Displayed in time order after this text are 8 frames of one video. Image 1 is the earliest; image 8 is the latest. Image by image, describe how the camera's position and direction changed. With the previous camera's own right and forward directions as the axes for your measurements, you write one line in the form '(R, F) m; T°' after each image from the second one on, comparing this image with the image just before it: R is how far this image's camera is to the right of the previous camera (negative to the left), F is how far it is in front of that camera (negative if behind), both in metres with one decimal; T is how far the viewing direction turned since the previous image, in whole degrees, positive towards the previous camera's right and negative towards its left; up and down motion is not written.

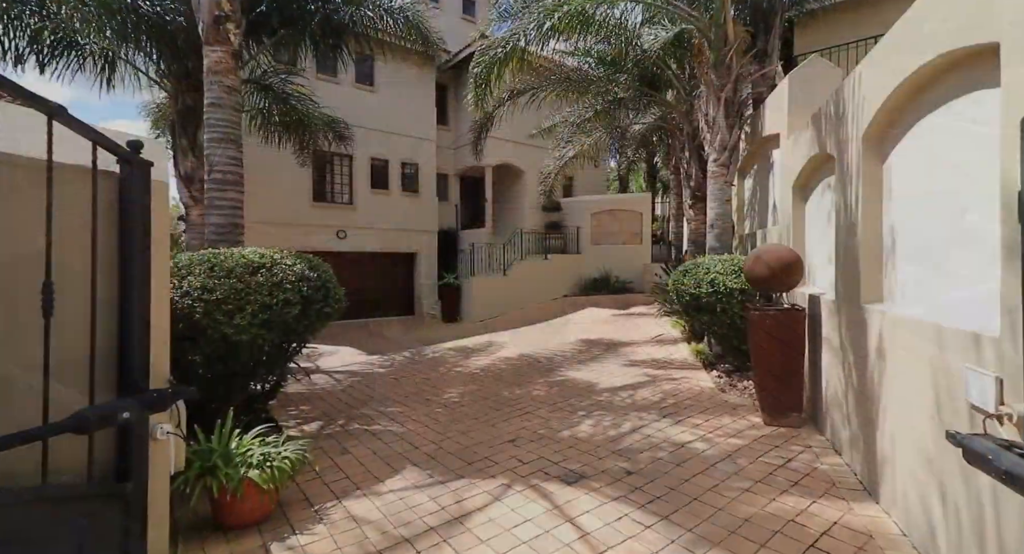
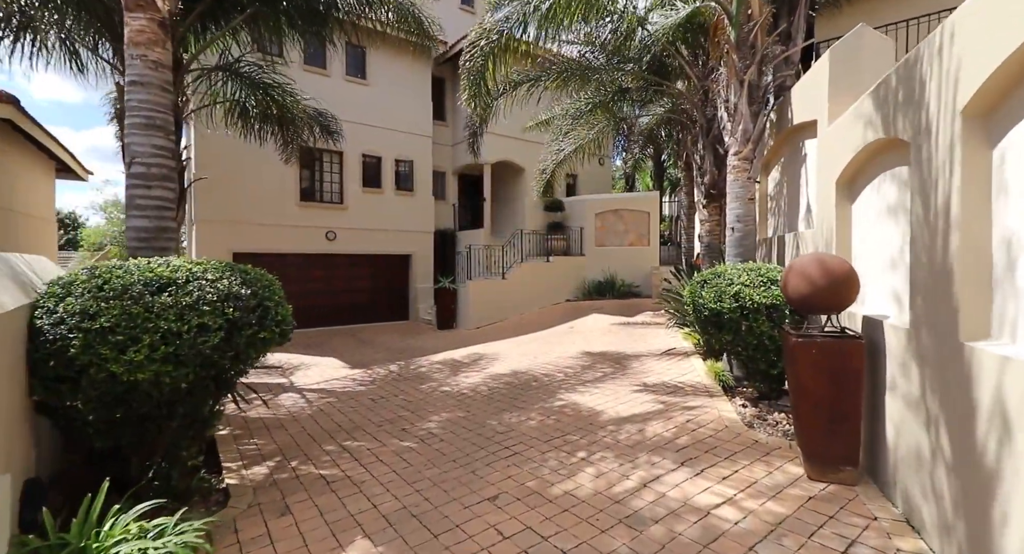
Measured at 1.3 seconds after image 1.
(+0.2, +0.9) m; -1°
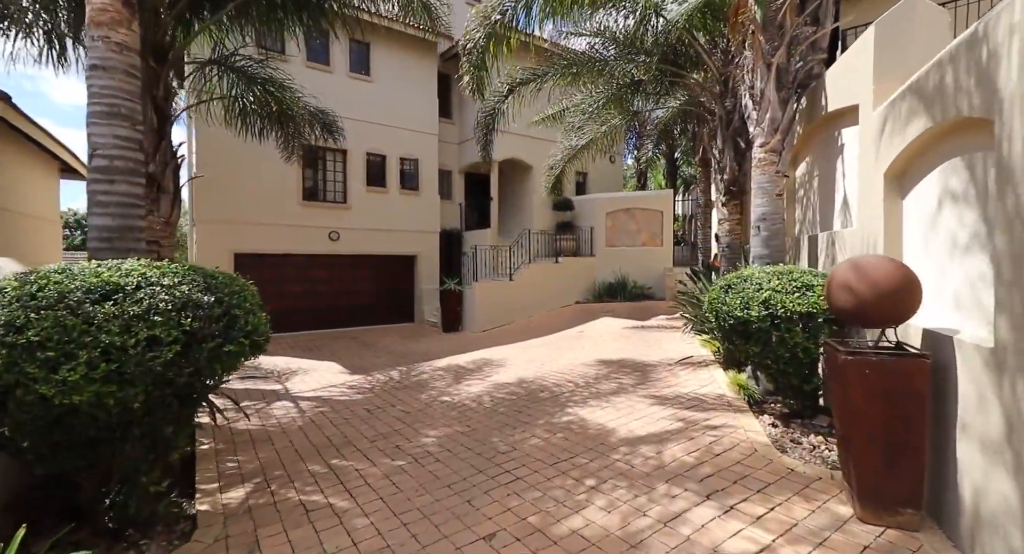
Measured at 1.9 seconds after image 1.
(+0.1, +0.5) m; -1°
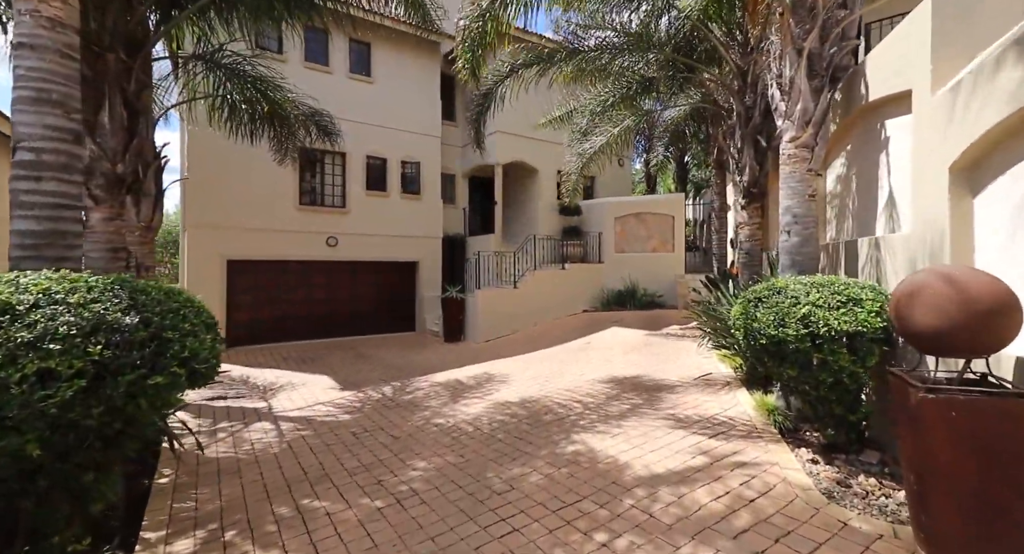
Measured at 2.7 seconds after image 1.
(+0.1, +0.6) m; -1°
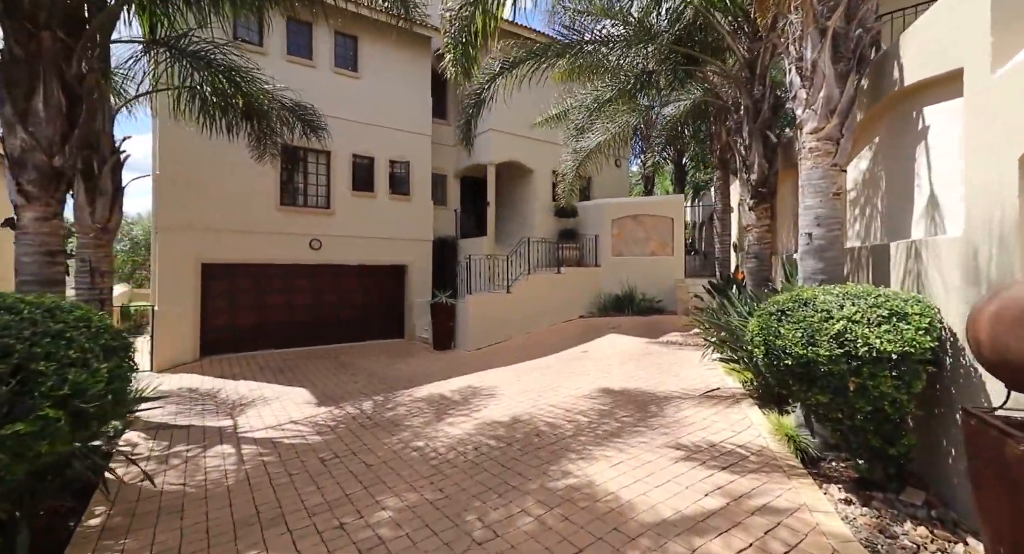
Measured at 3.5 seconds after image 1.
(+0.1, +0.6) m; 0°
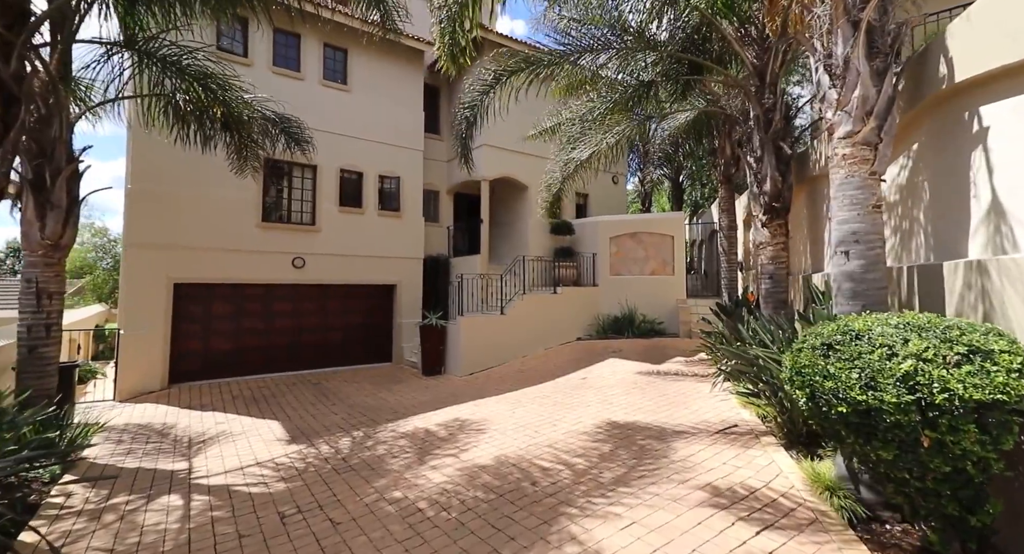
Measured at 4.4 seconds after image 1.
(0.0, +0.7) m; +1°
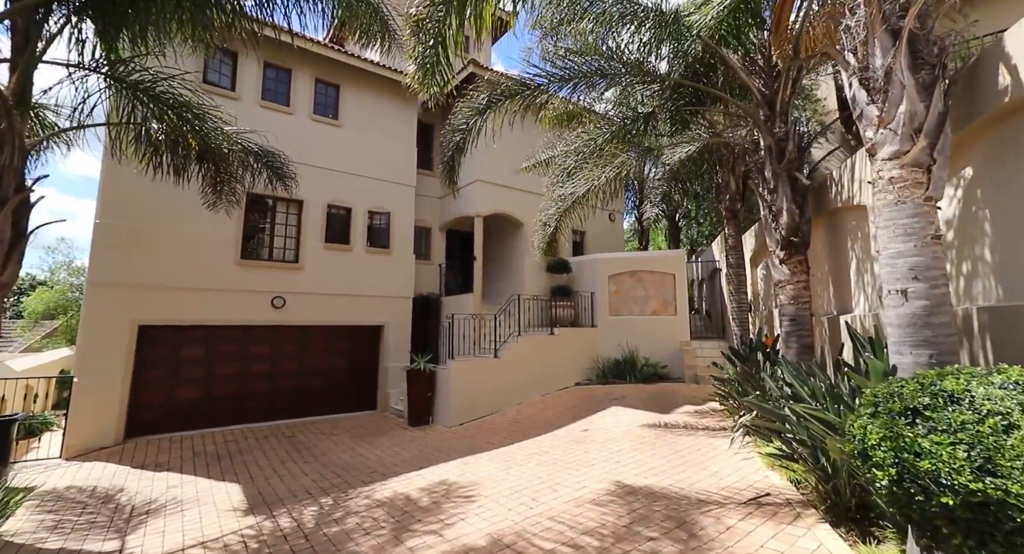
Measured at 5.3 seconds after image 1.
(0.0, +0.7) m; +1°
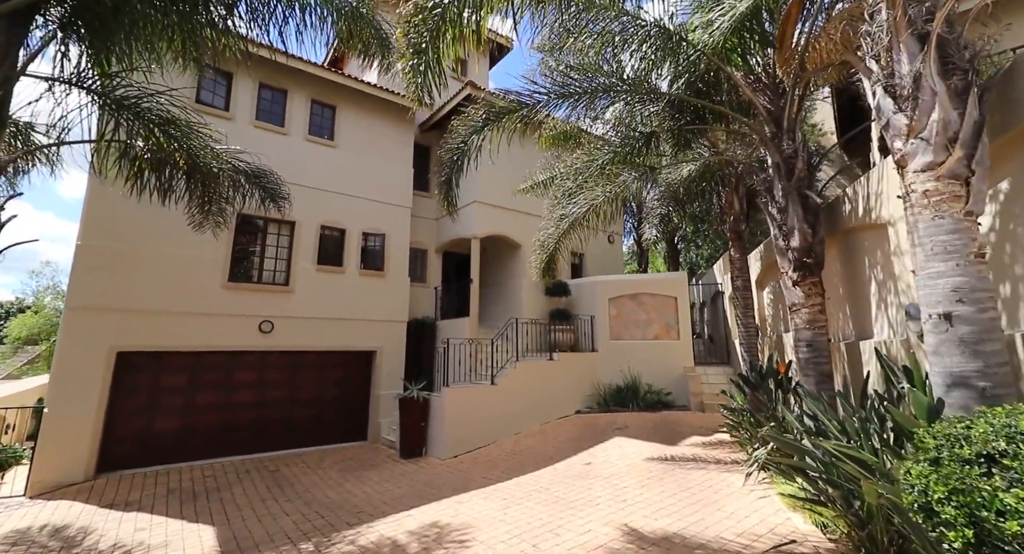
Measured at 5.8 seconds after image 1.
(0.0, +0.4) m; 0°
